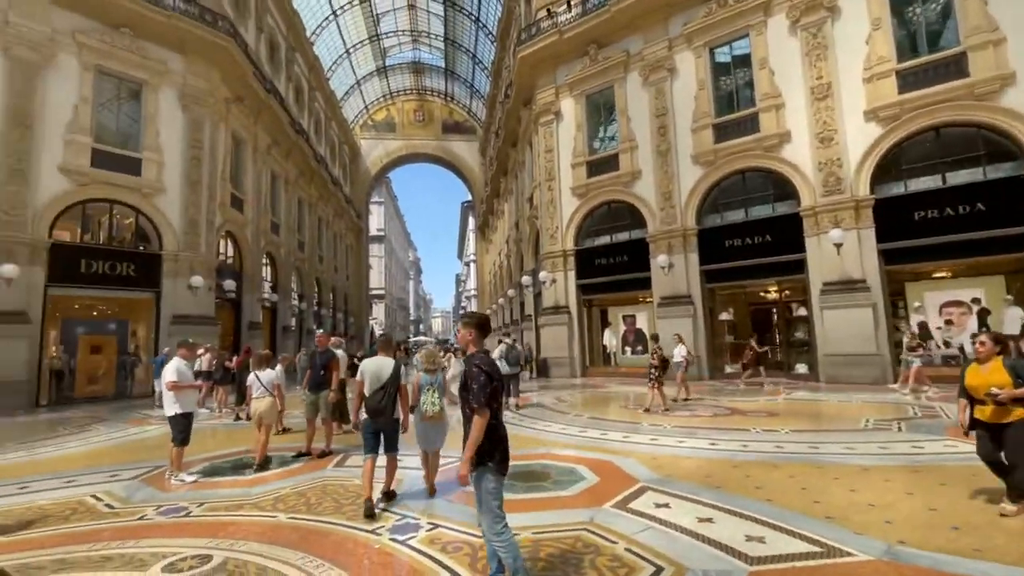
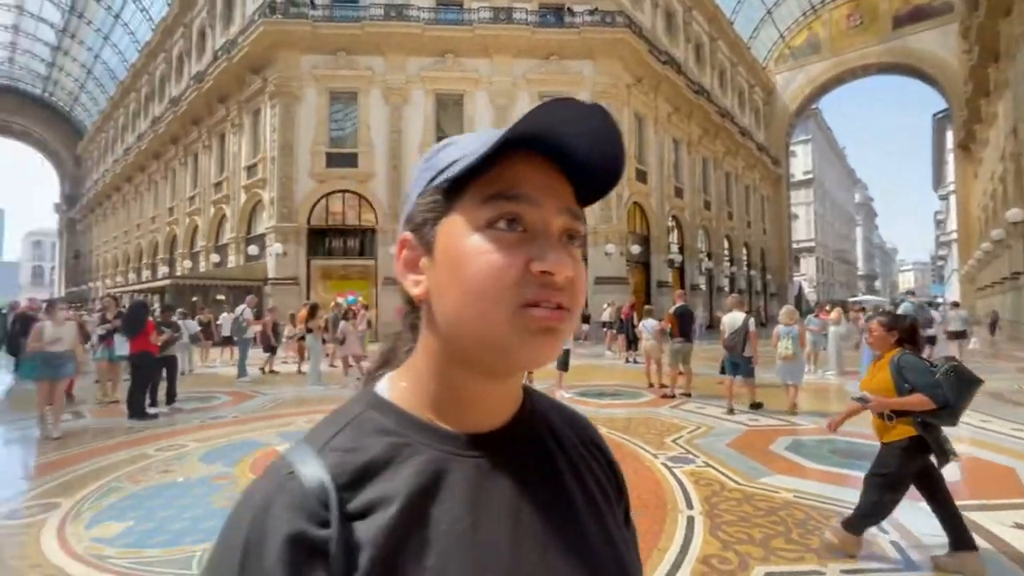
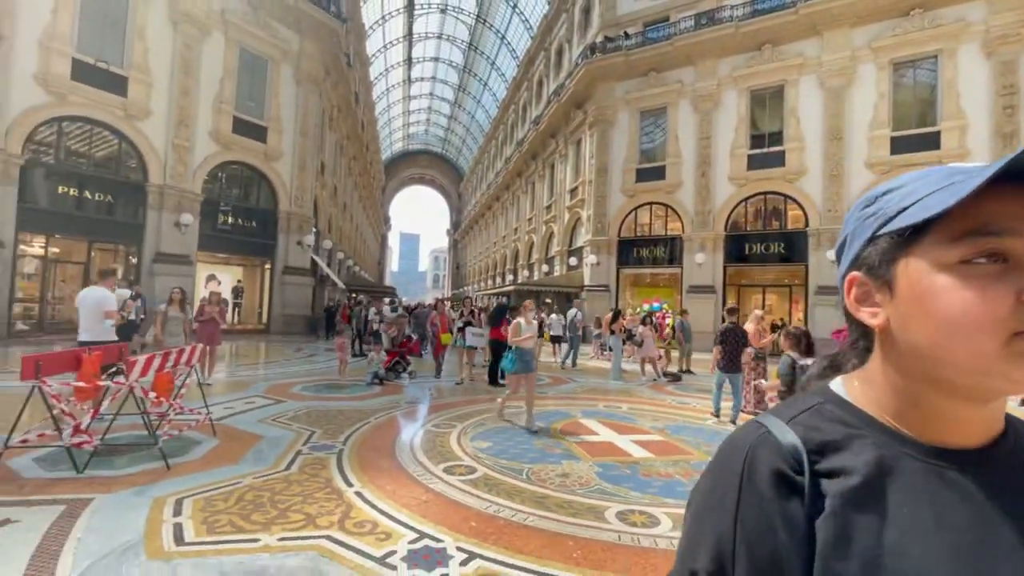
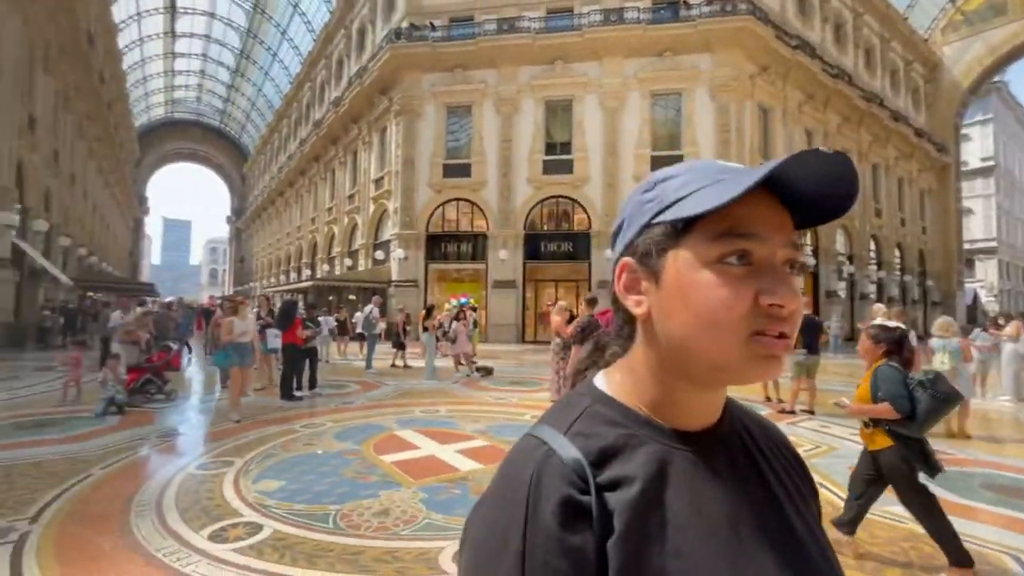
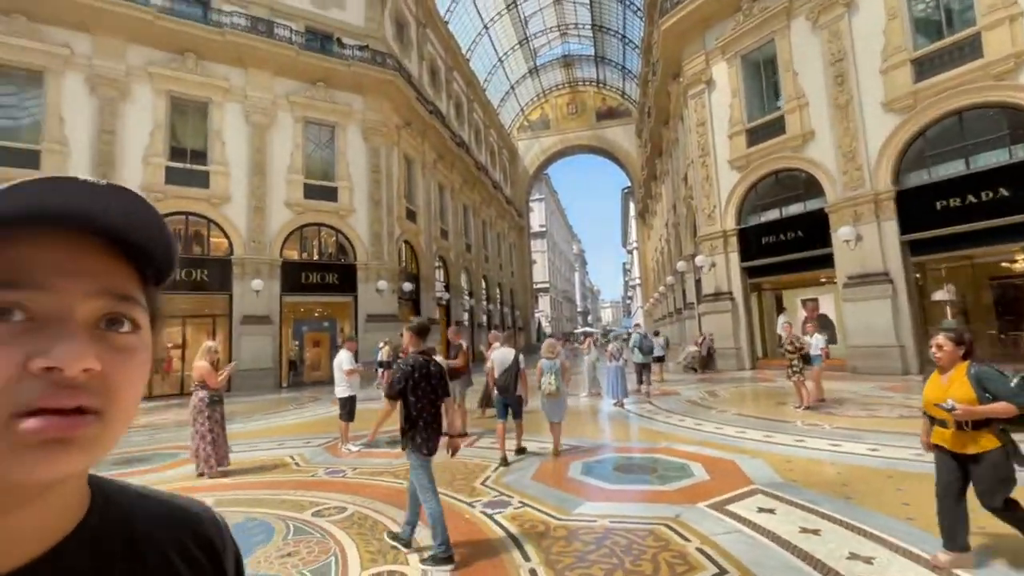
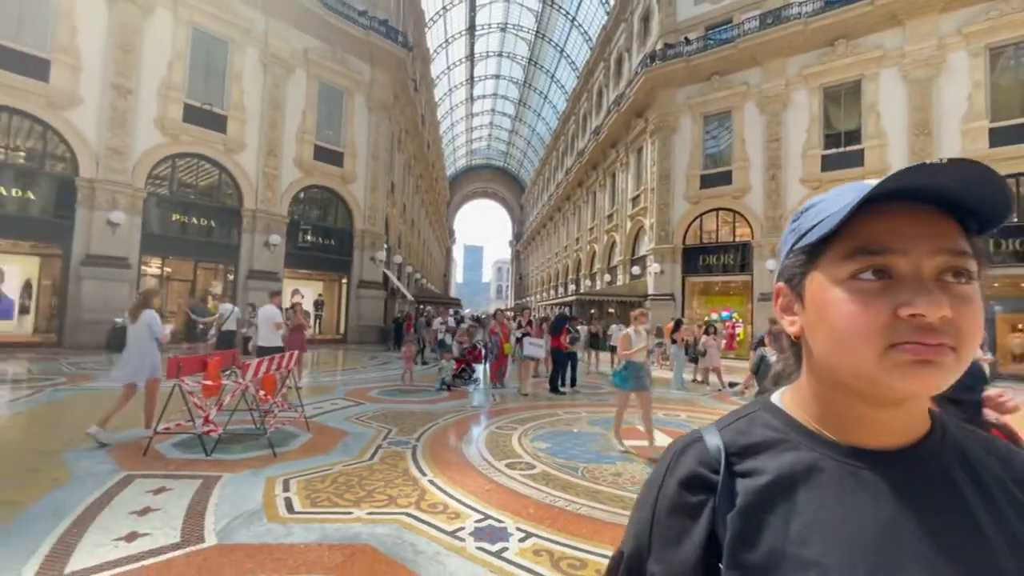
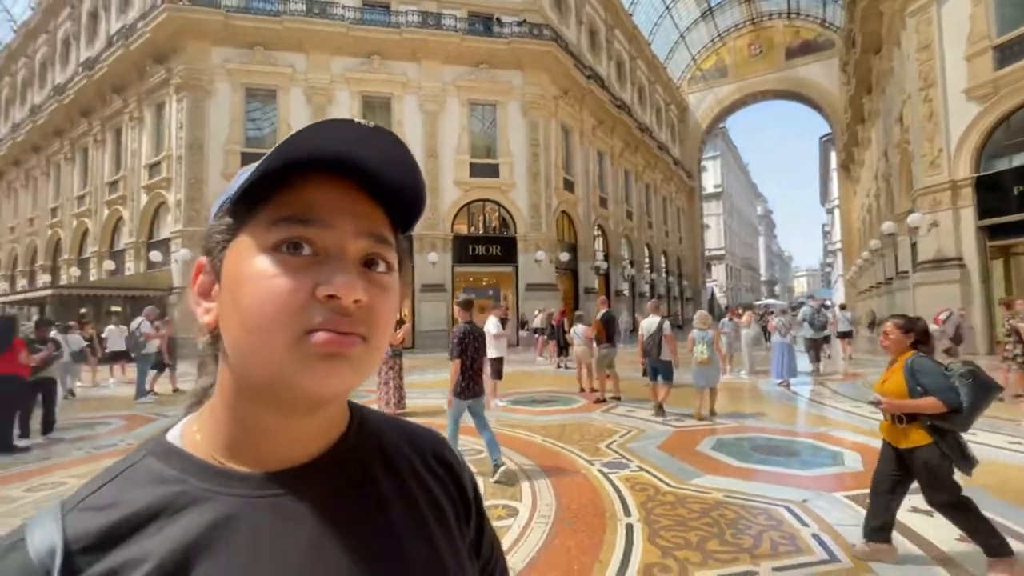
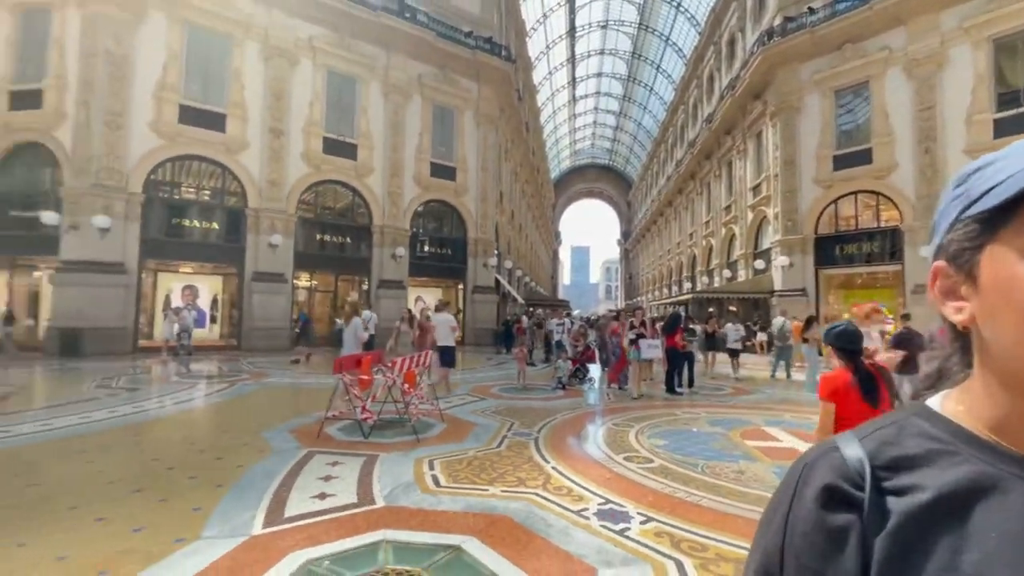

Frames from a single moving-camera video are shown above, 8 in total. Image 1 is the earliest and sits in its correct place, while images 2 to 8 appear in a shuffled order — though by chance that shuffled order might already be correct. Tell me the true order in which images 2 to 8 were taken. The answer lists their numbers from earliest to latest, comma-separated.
5, 7, 2, 4, 3, 6, 8
